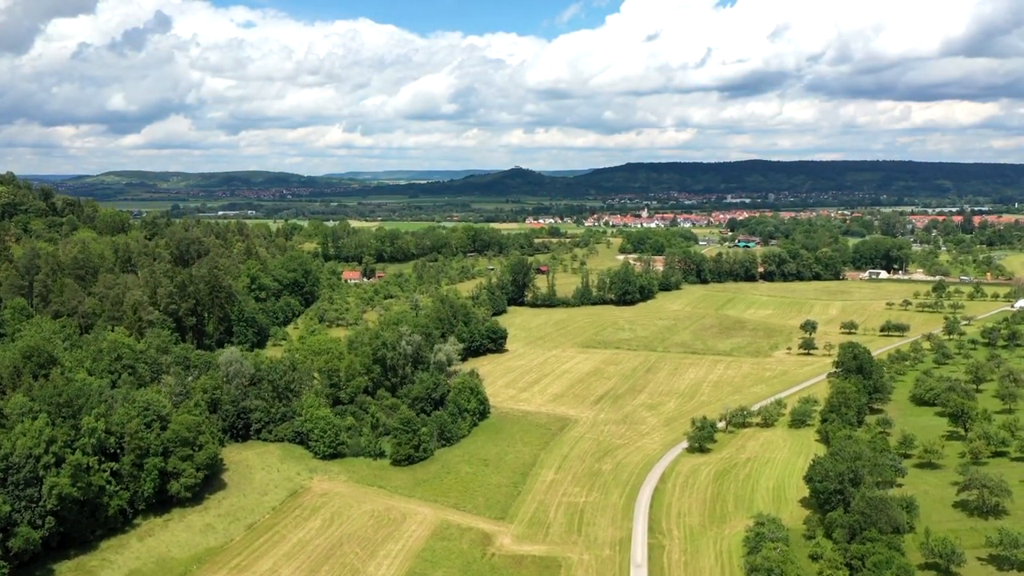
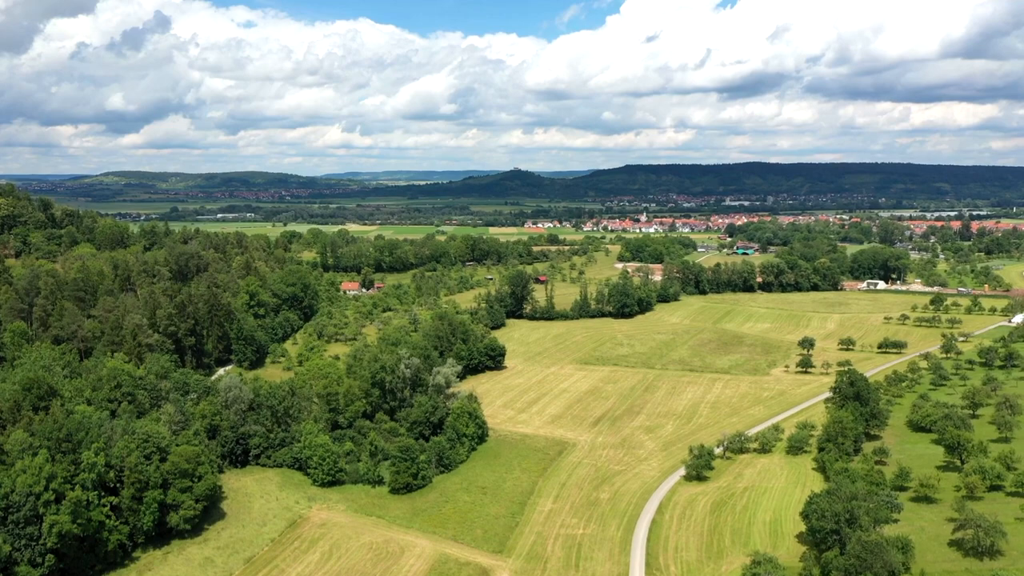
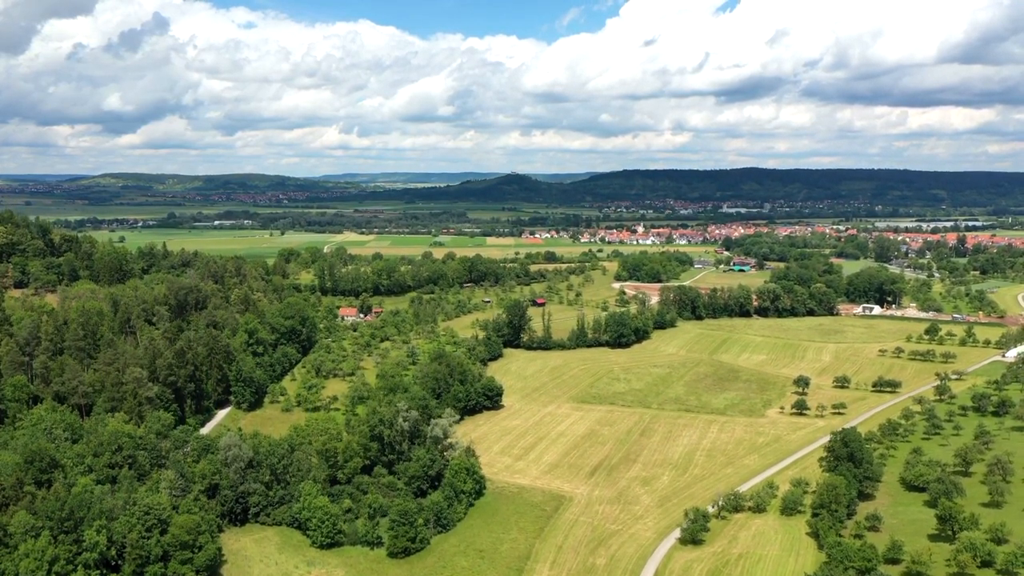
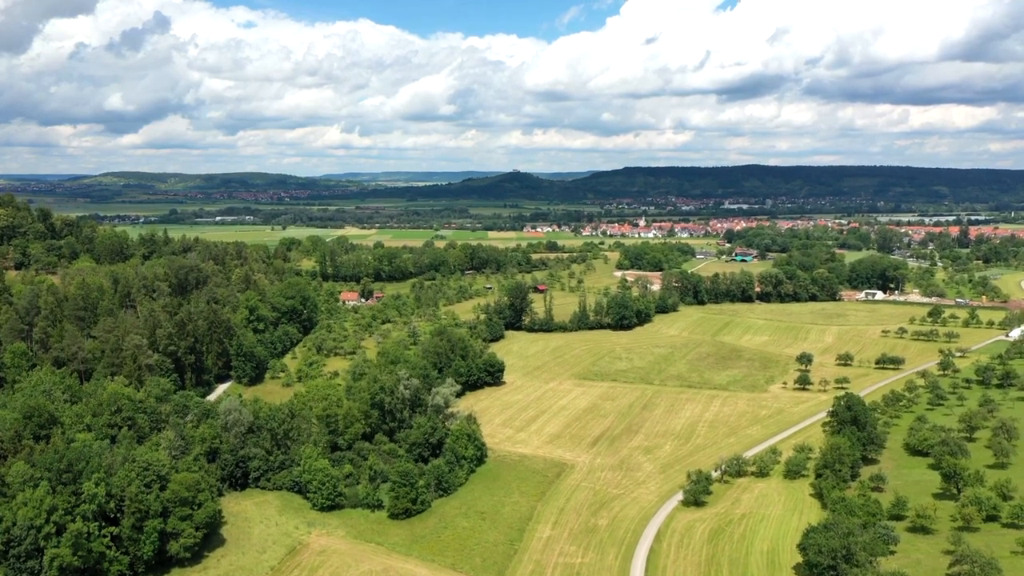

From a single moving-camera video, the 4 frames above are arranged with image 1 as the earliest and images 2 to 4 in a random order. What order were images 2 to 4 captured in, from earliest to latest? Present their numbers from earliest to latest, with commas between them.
2, 4, 3
